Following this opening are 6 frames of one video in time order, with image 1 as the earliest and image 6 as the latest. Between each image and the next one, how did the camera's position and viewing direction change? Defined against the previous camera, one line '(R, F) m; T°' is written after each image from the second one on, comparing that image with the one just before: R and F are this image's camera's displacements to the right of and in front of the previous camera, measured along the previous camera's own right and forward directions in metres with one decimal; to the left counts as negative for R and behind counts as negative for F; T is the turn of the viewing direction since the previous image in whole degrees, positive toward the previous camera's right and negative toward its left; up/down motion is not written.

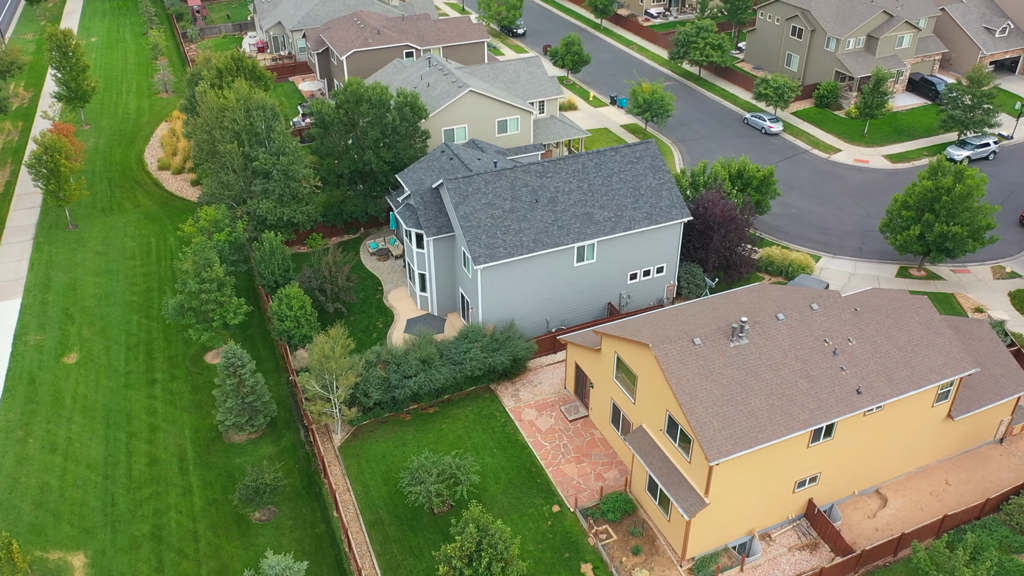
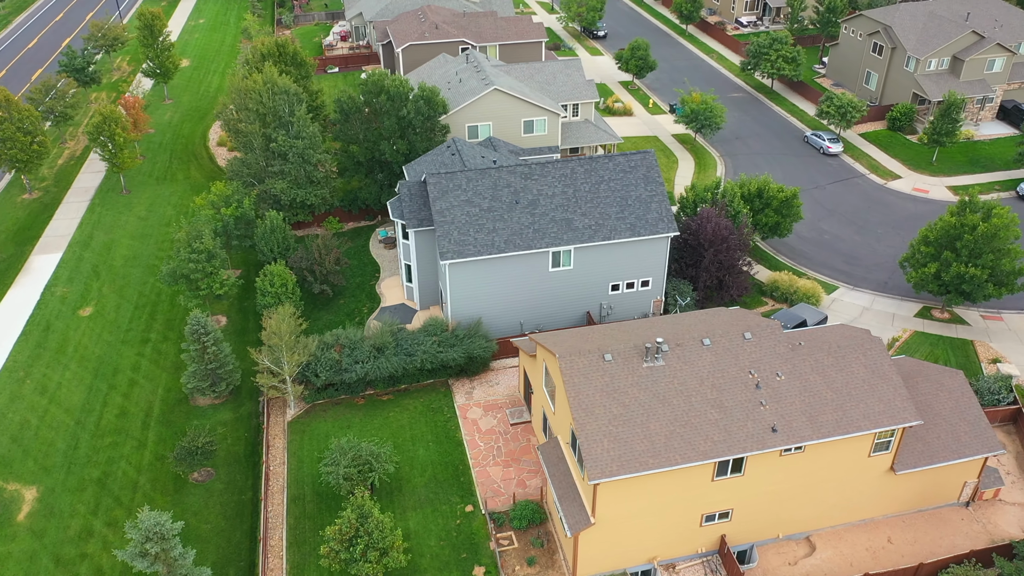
(+6.2, +0.4) m; -9°
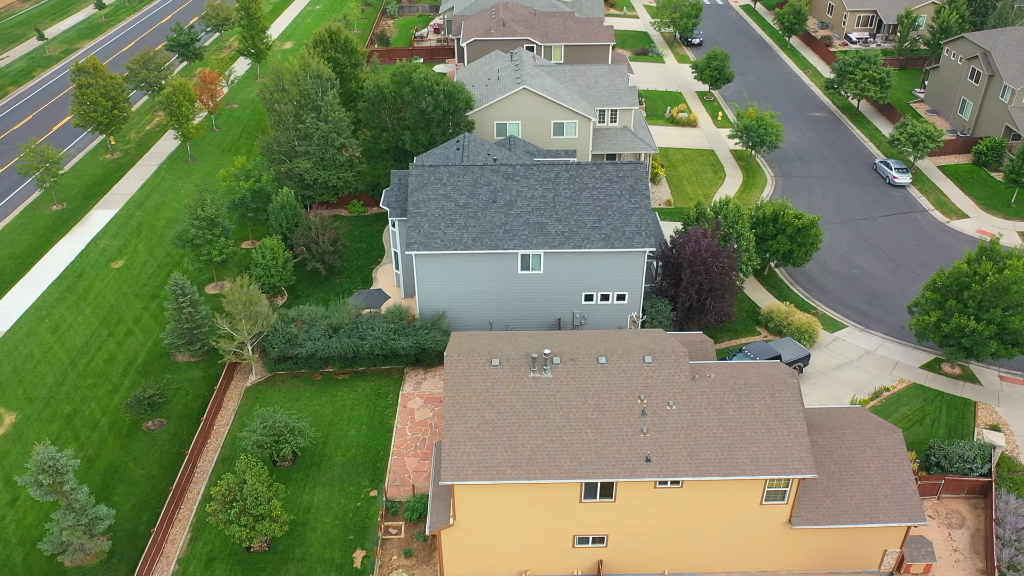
(+7.2, +0.6) m; -10°
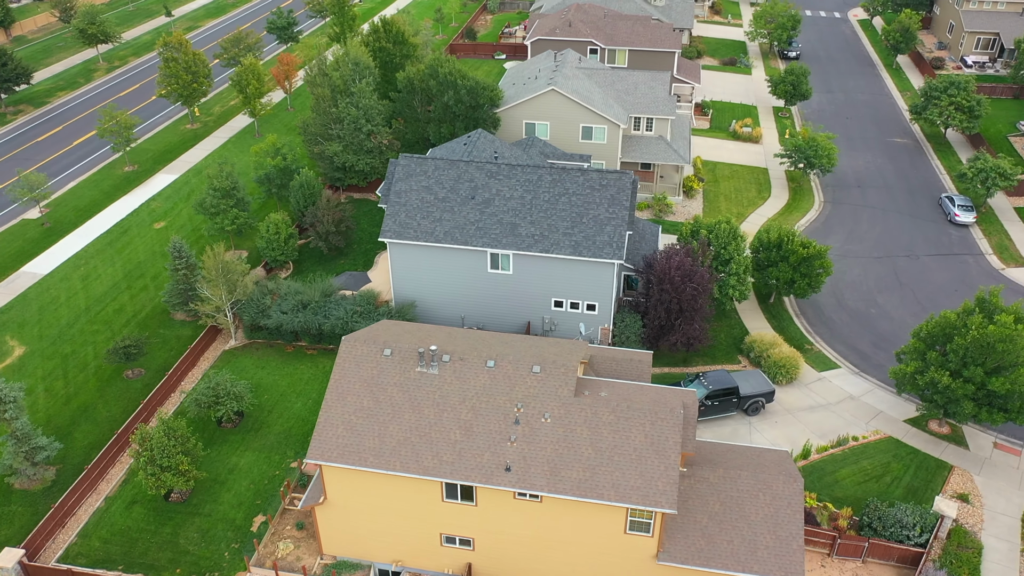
(+7.0, +0.6) m; -10°
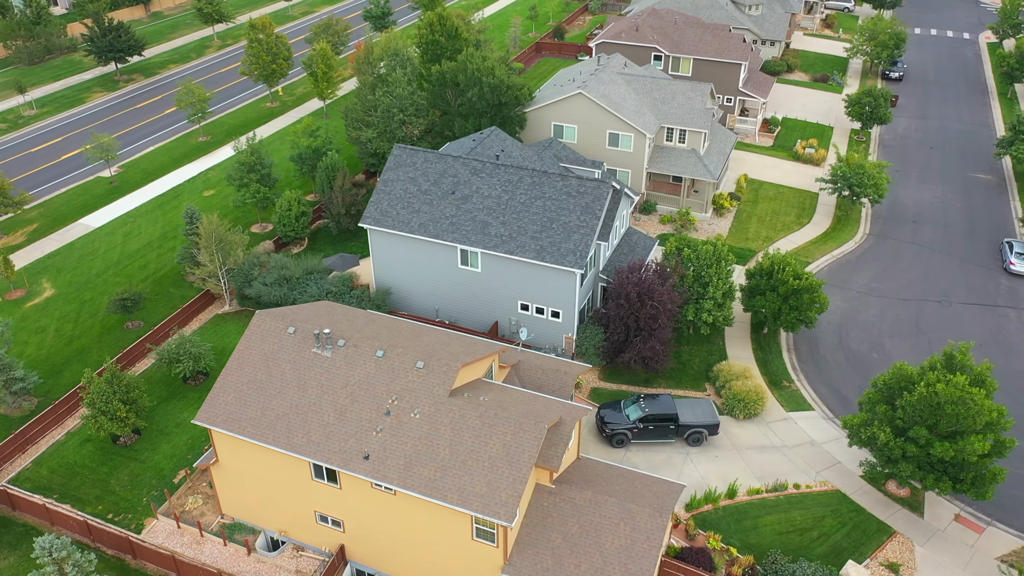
(+7.1, +0.6) m; -10°
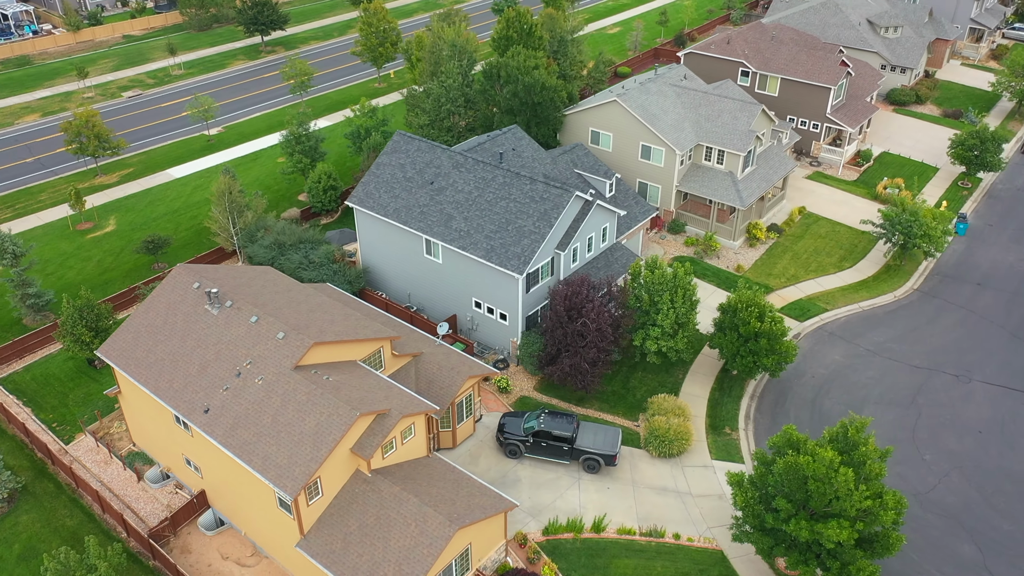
(+9.6, +1.2) m; -14°
